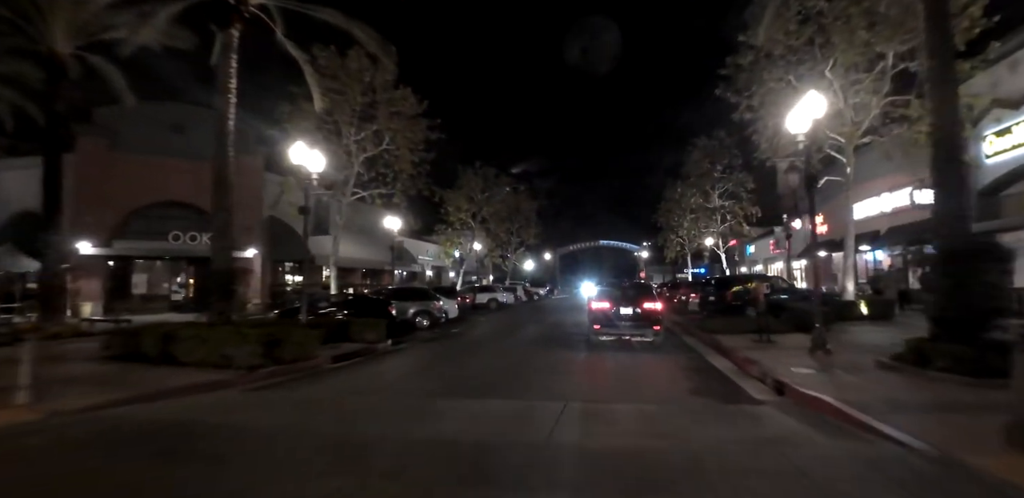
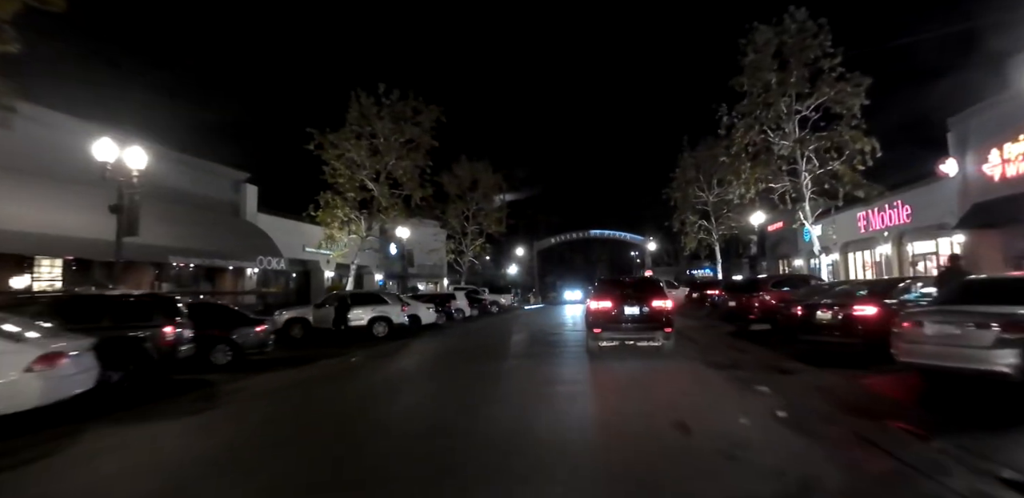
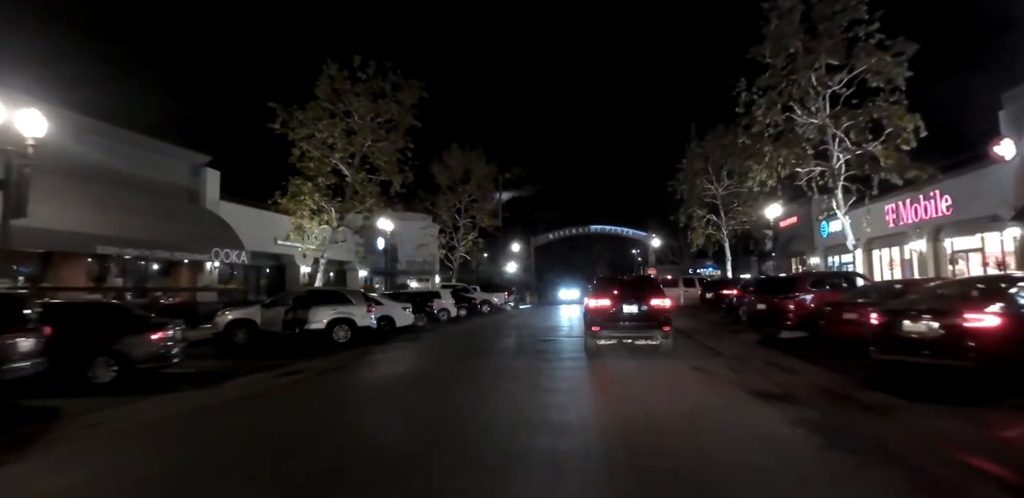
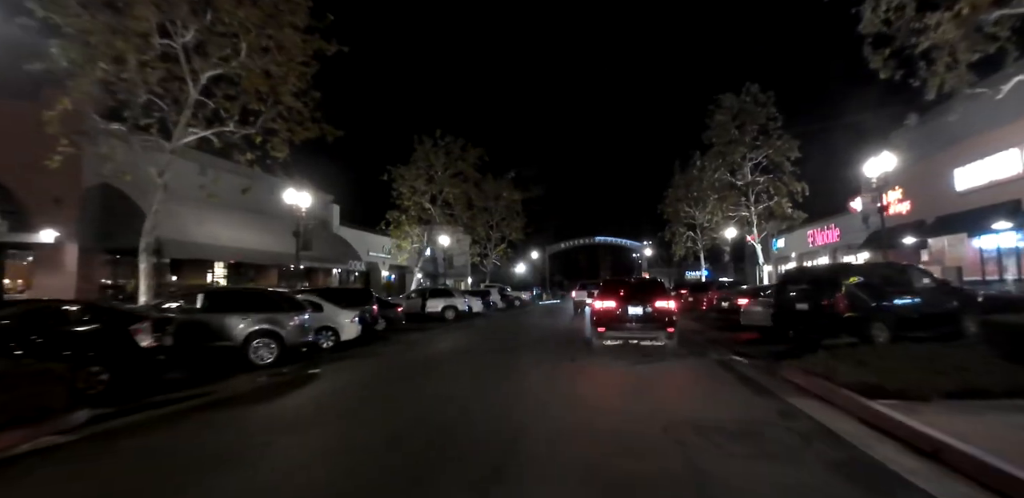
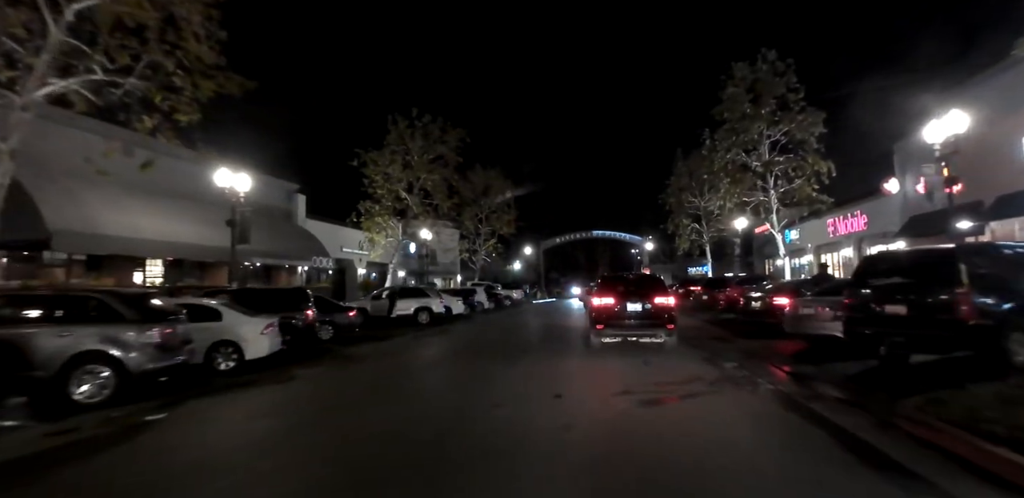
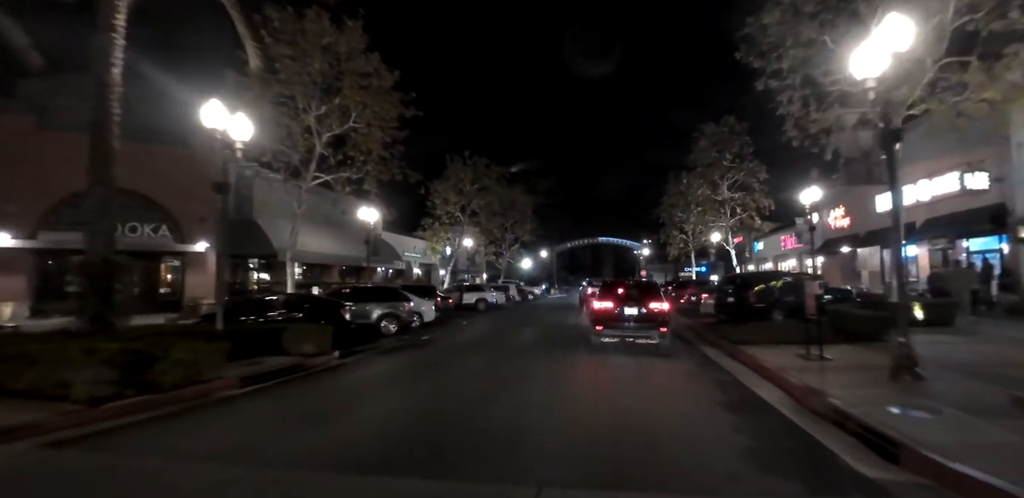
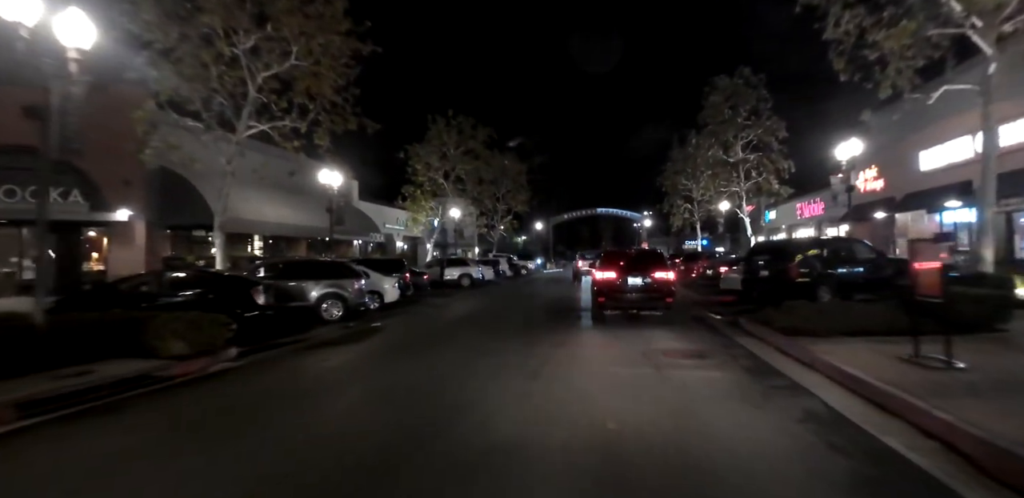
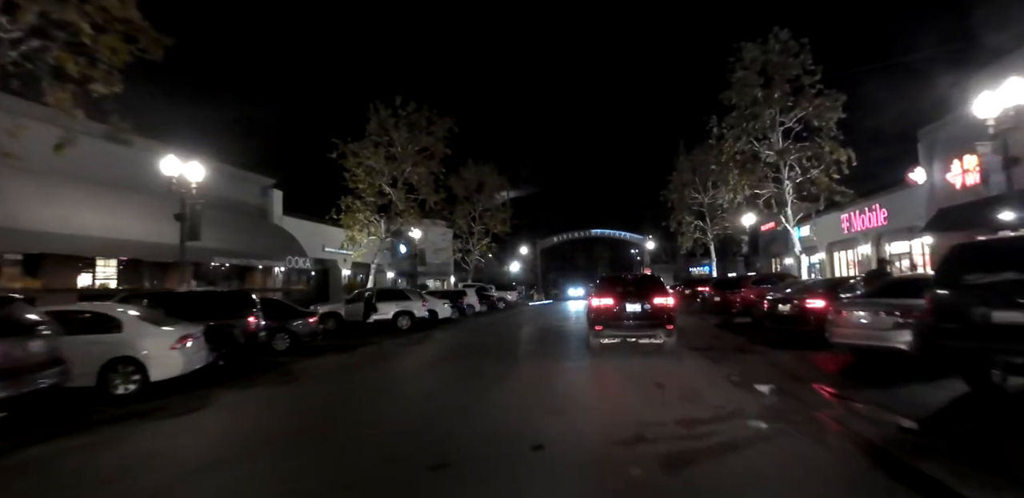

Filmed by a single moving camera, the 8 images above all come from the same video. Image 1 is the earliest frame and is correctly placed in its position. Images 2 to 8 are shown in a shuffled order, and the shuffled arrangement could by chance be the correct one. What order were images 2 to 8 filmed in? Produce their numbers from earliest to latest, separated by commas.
6, 7, 4, 5, 8, 2, 3
